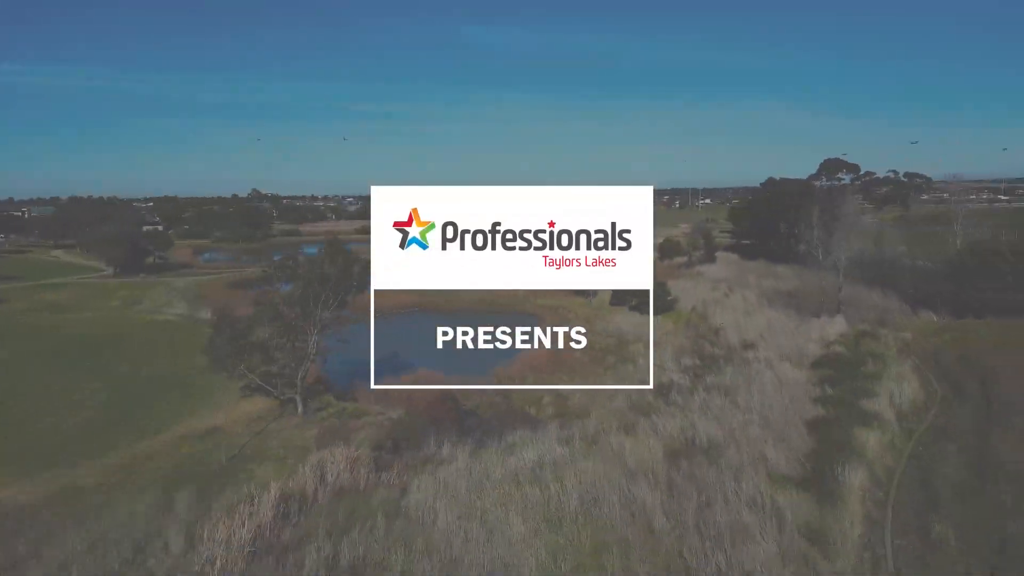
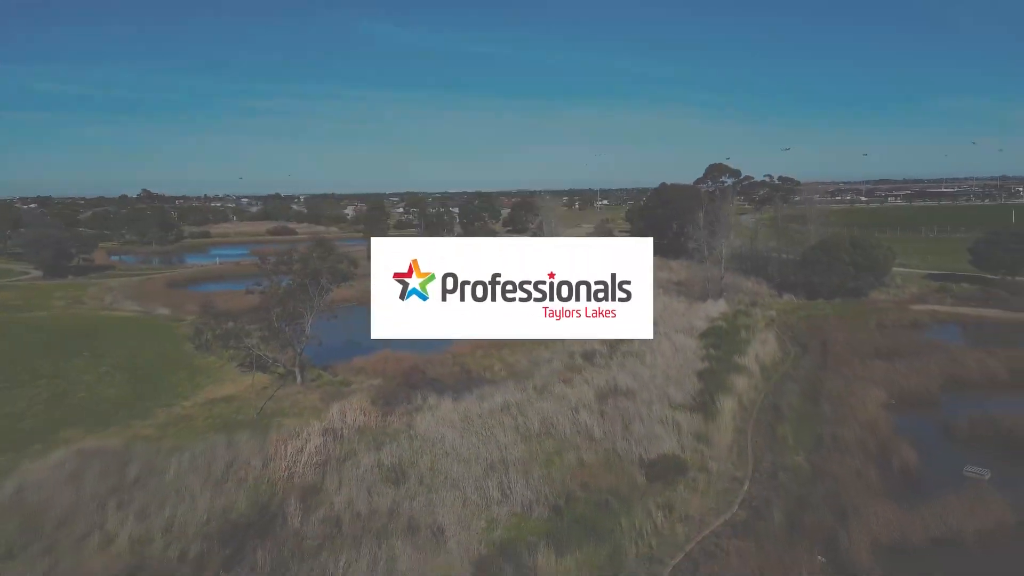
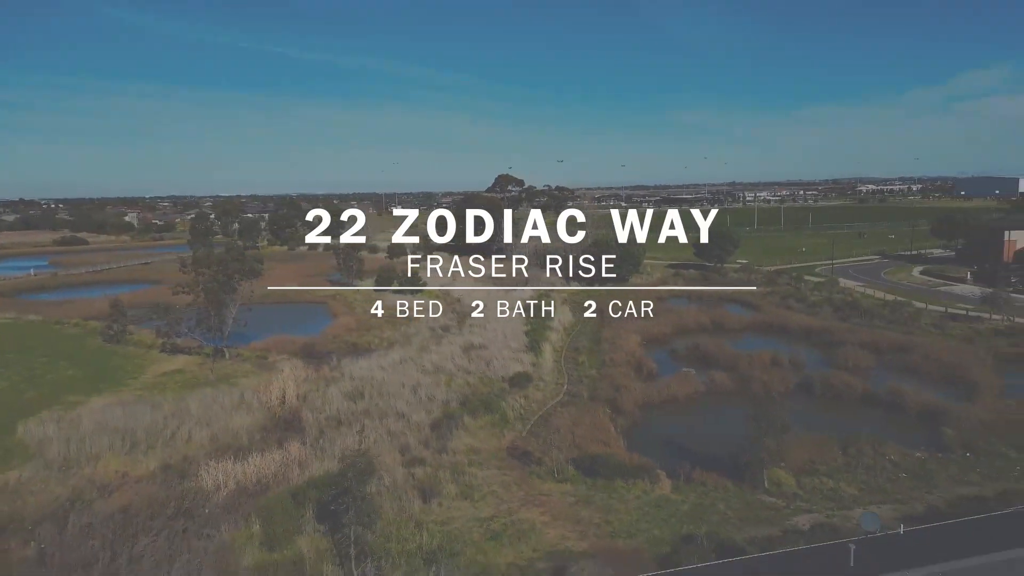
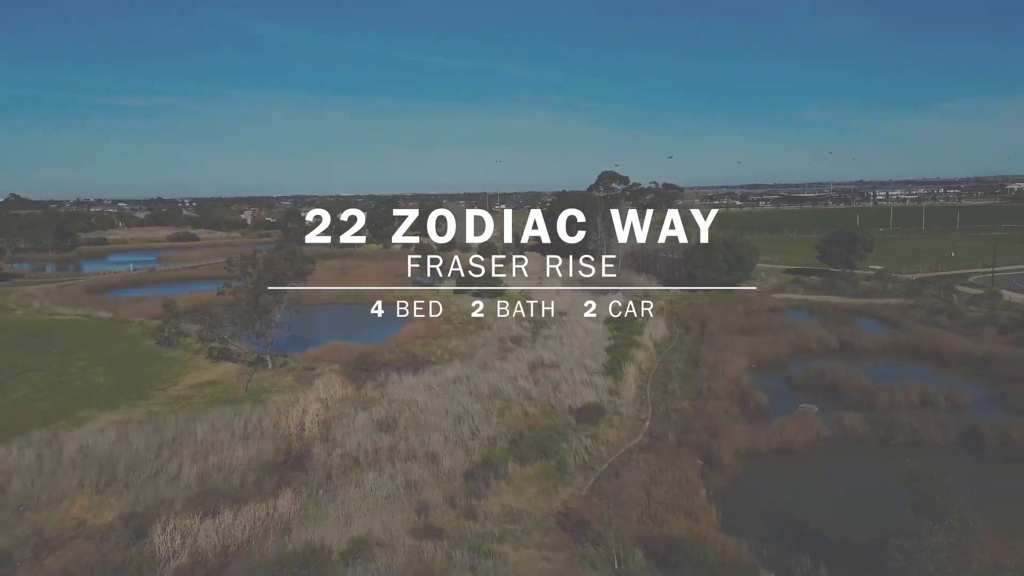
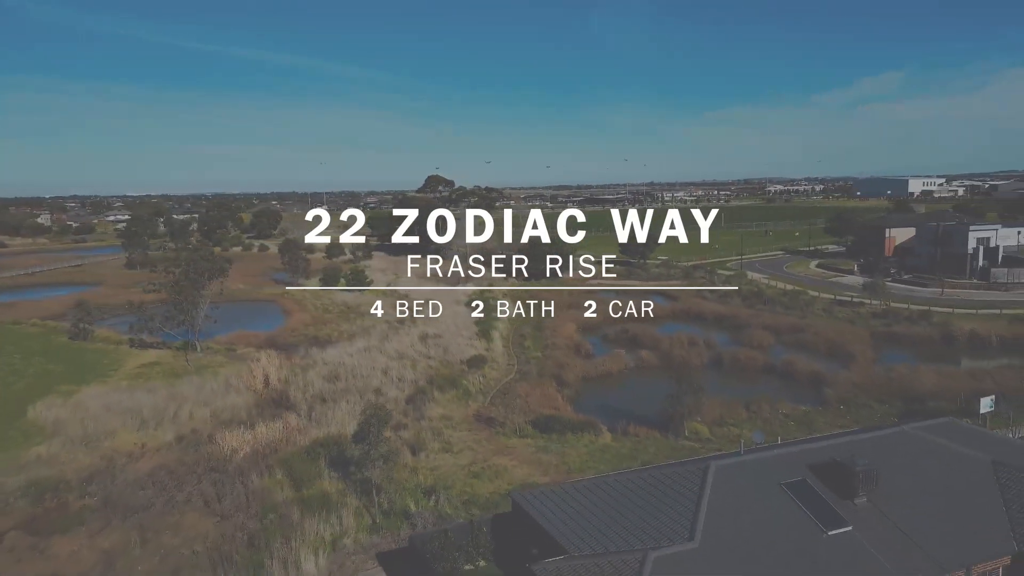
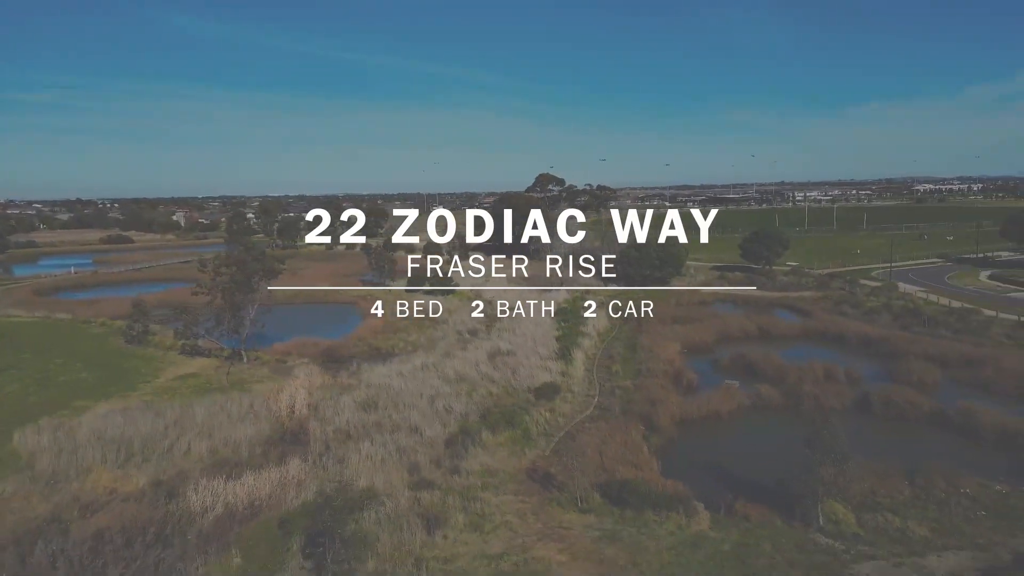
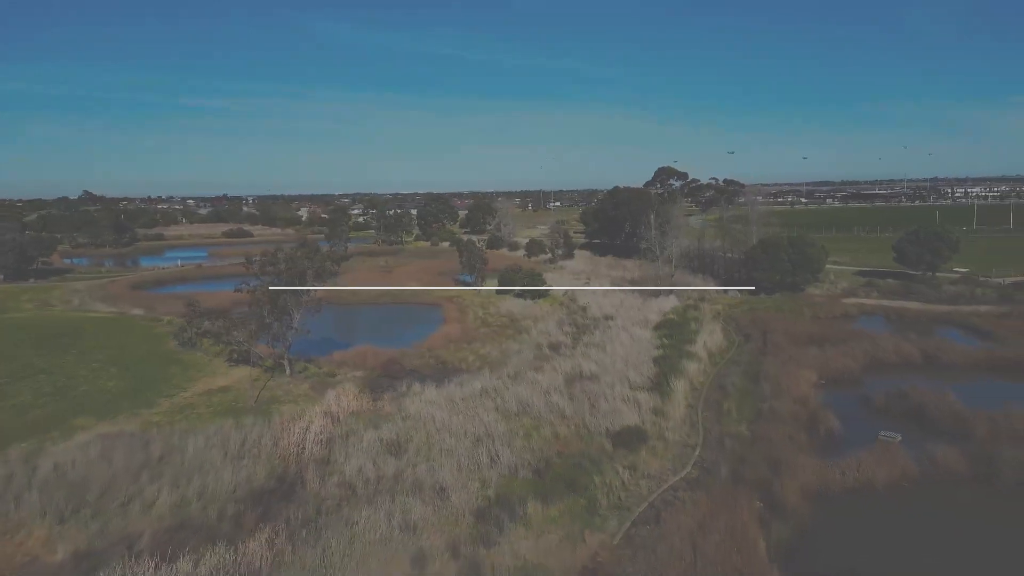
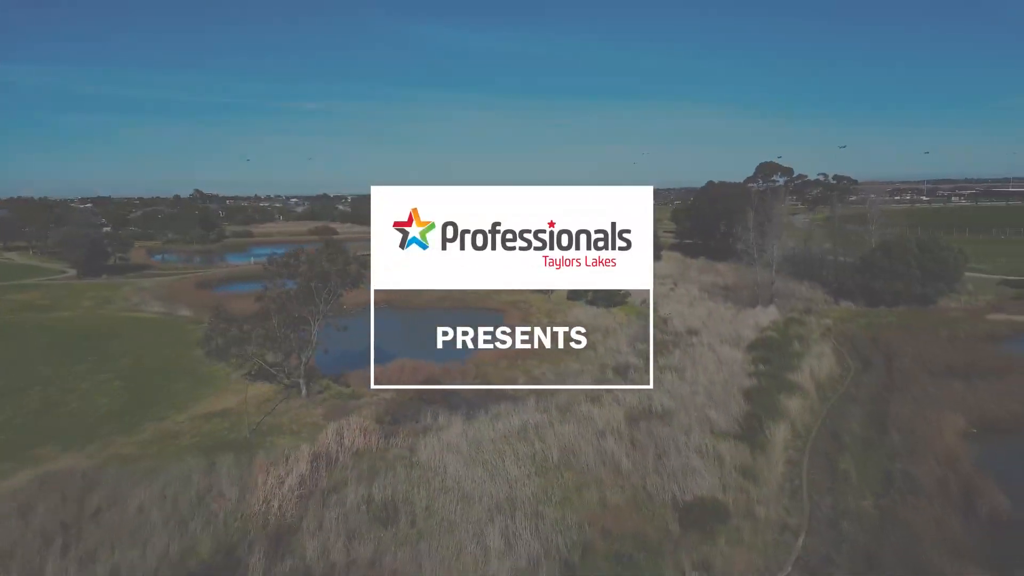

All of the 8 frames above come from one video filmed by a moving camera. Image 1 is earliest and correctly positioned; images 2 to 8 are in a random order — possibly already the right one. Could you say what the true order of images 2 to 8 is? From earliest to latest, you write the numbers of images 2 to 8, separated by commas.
8, 2, 7, 4, 6, 3, 5
